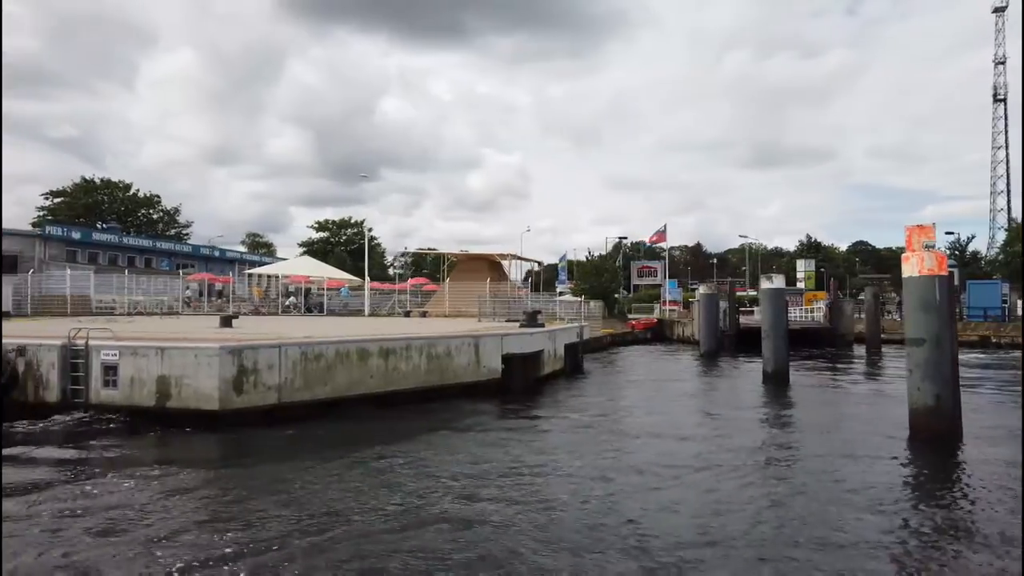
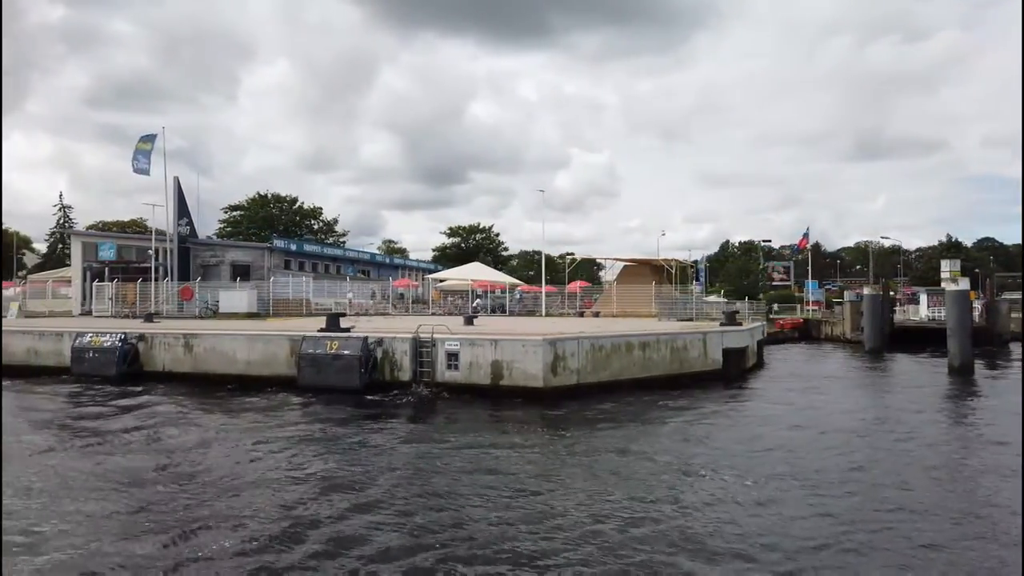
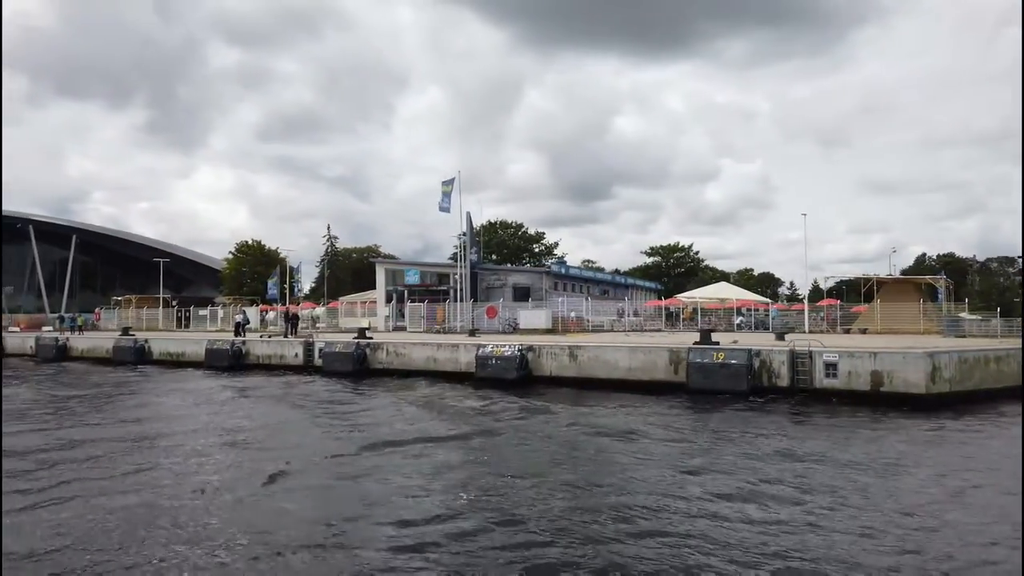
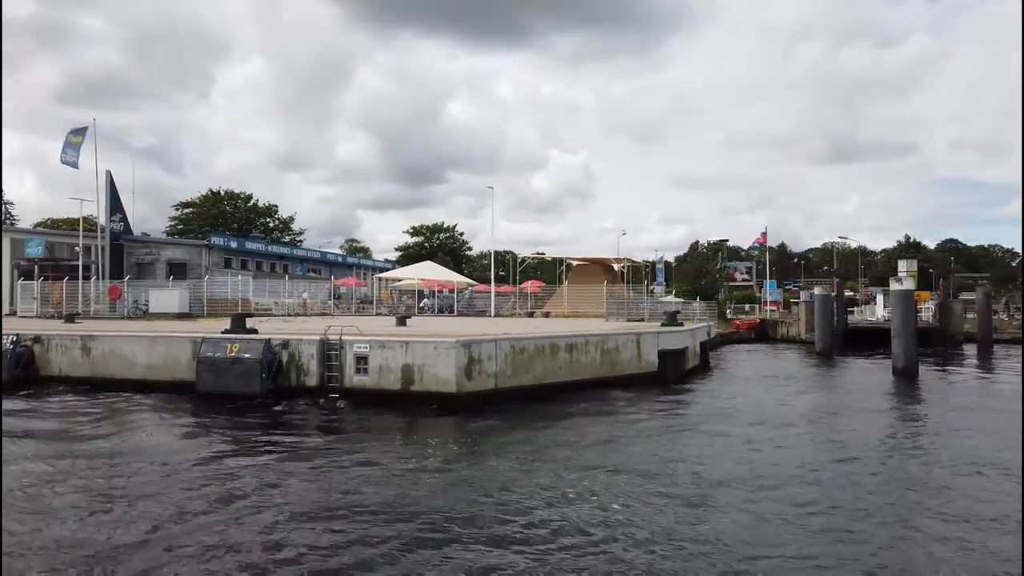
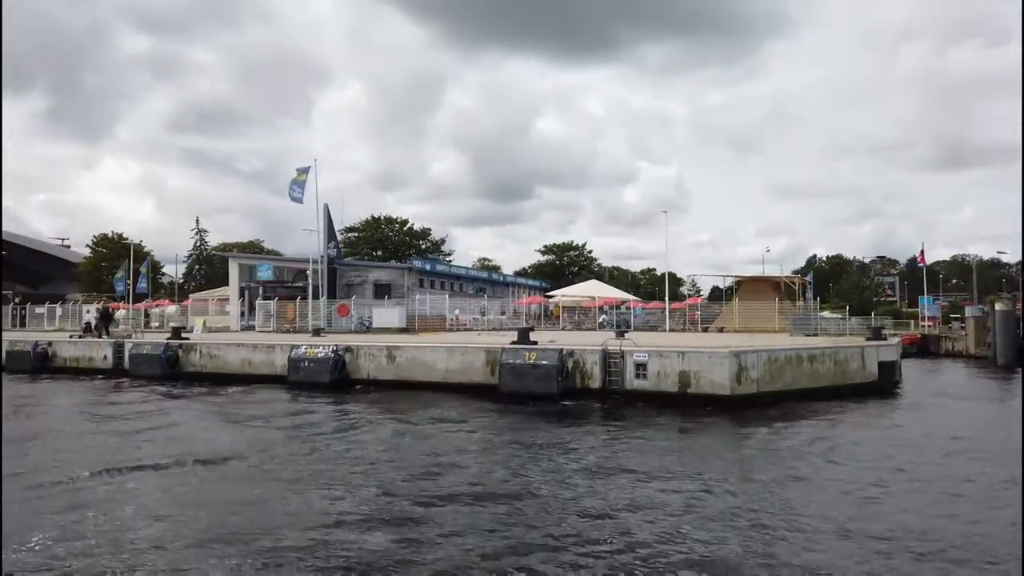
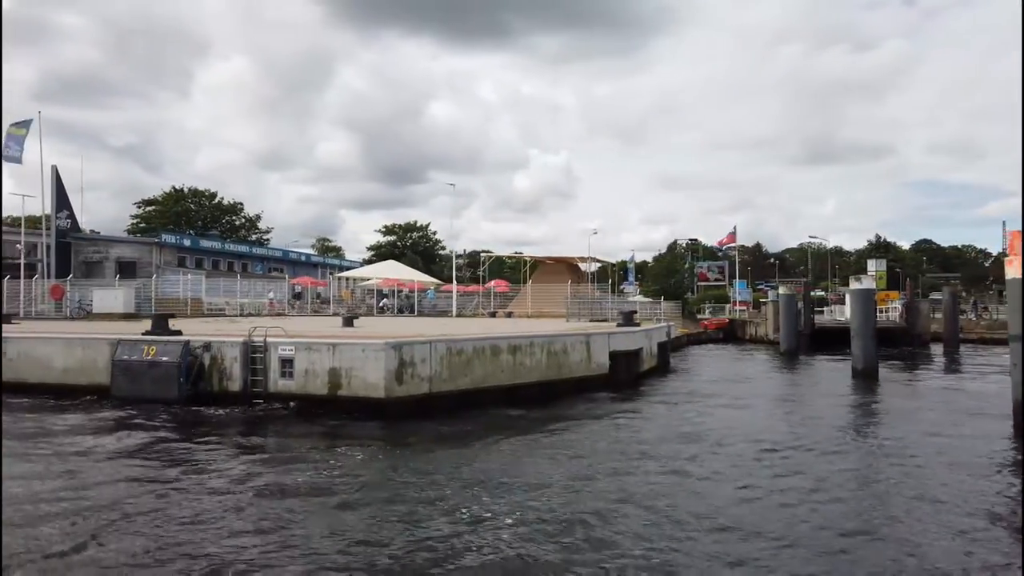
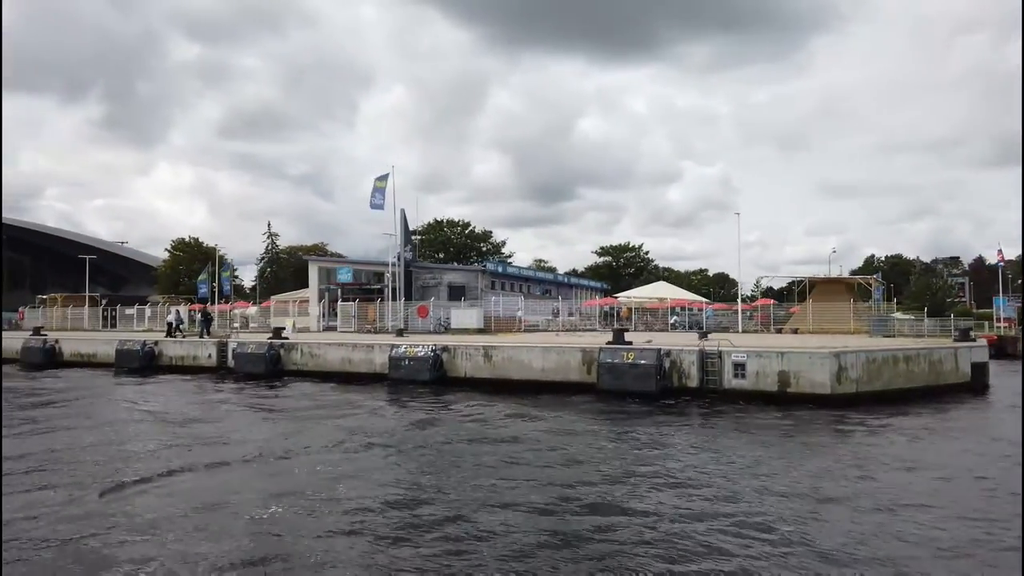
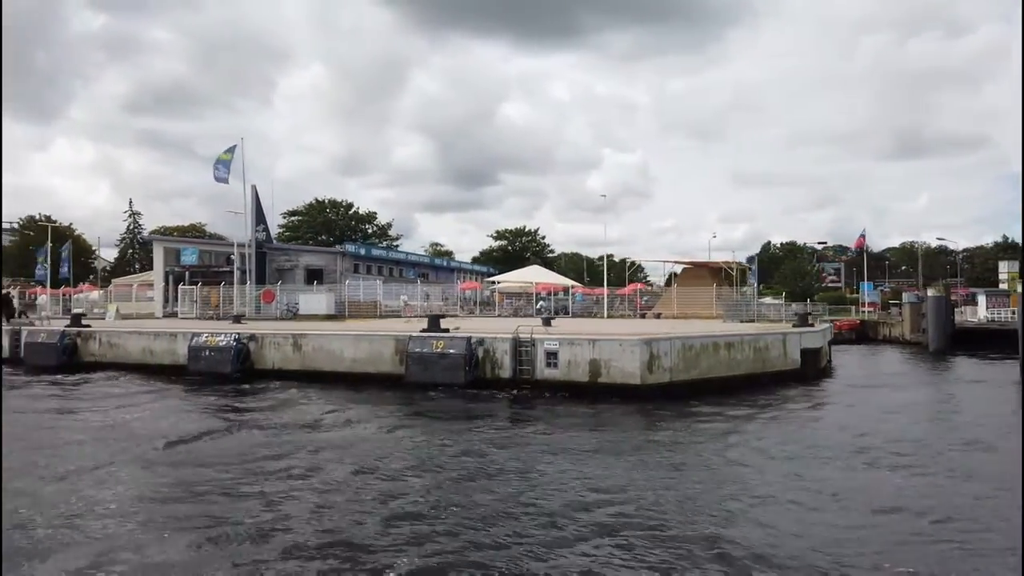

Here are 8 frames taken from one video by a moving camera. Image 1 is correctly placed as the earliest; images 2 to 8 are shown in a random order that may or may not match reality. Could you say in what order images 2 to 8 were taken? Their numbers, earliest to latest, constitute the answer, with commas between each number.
6, 4, 2, 8, 5, 7, 3
